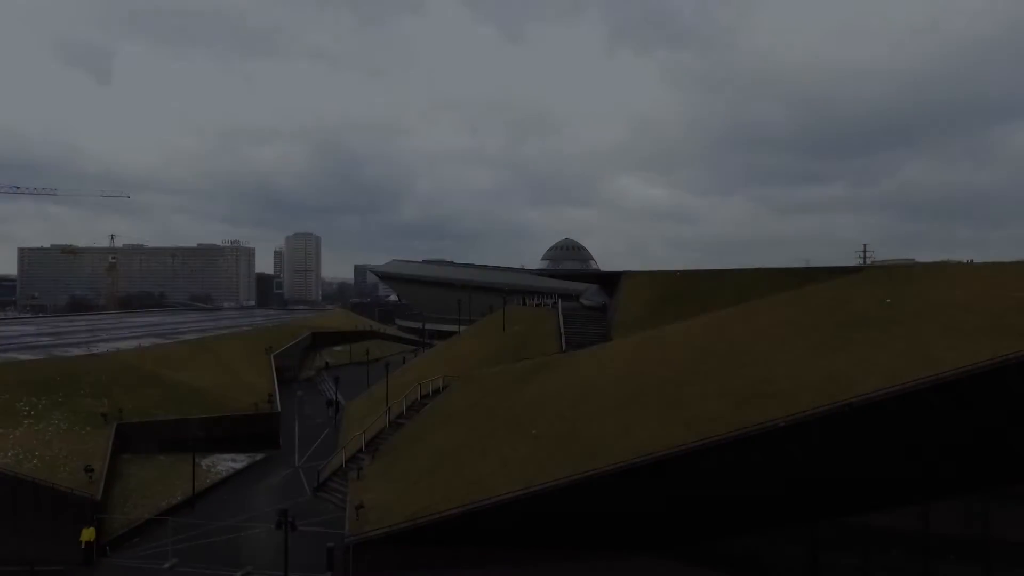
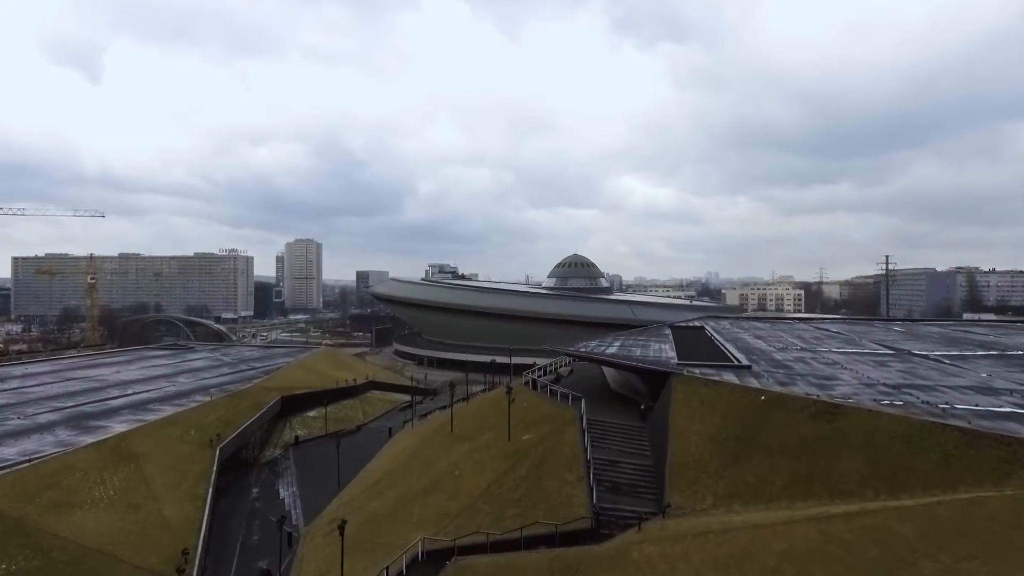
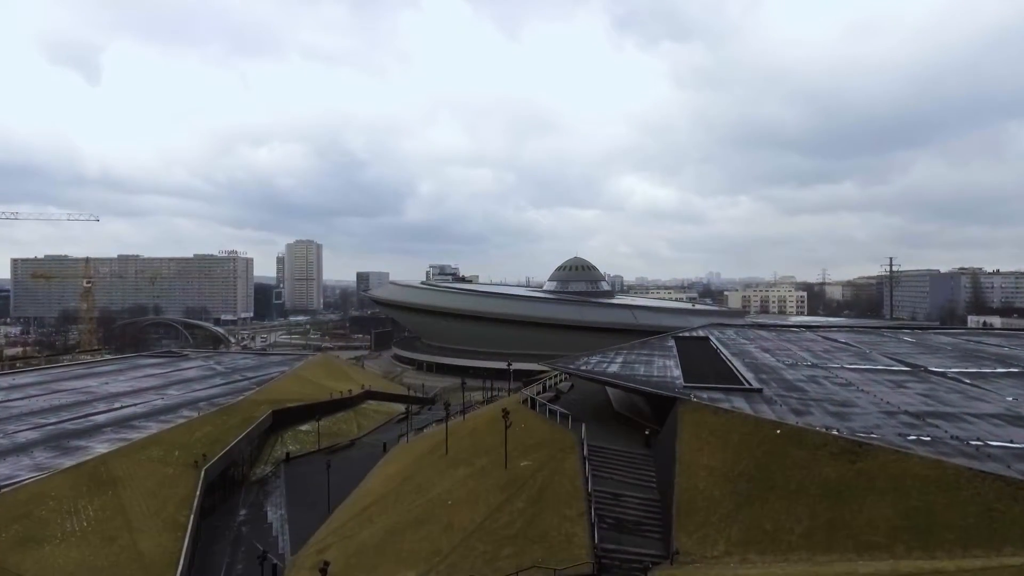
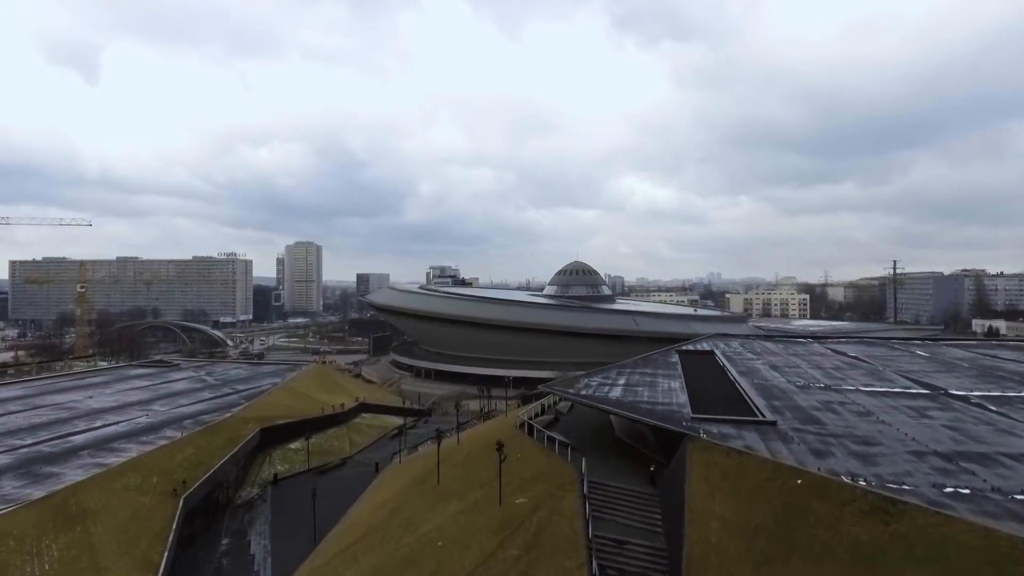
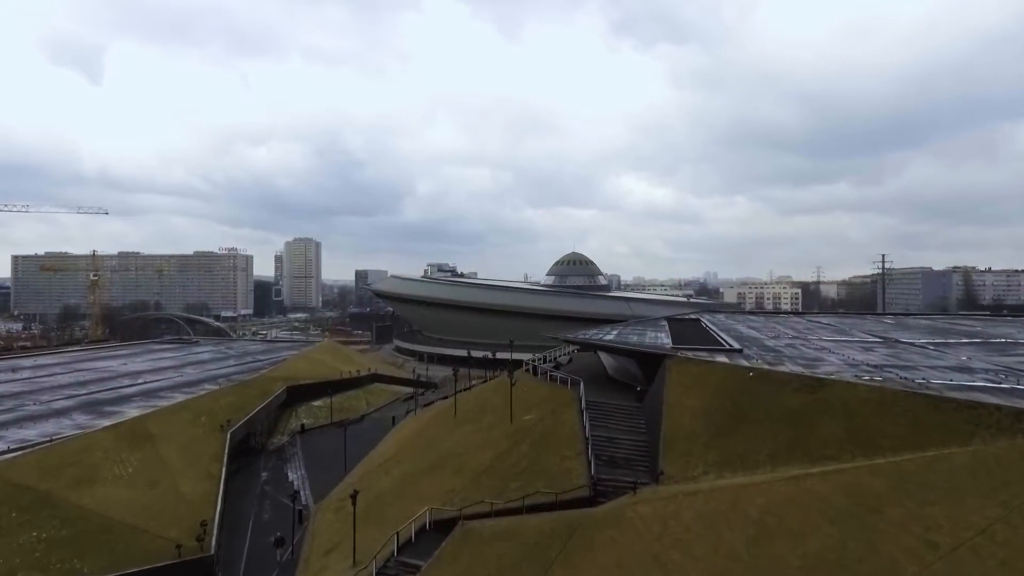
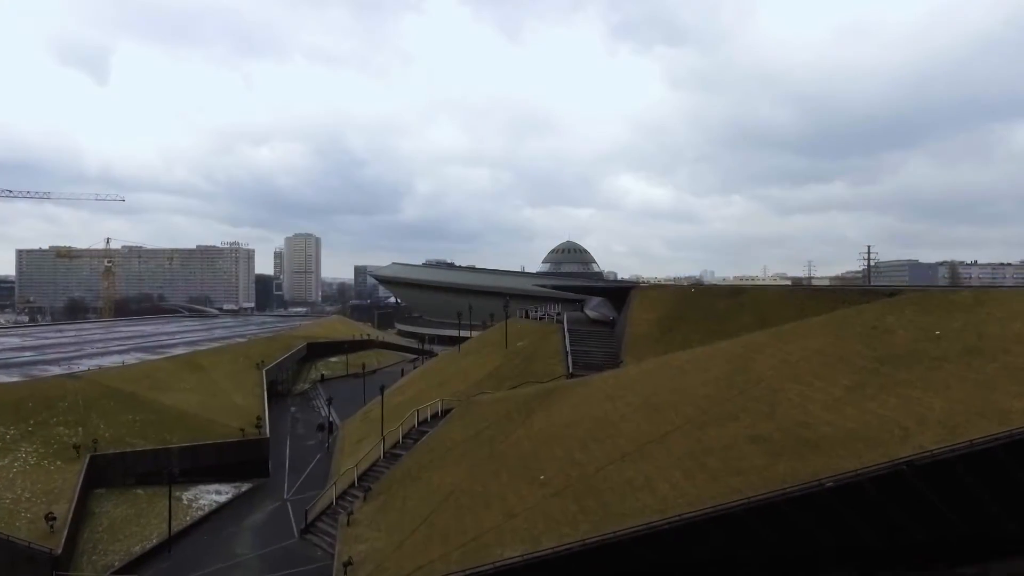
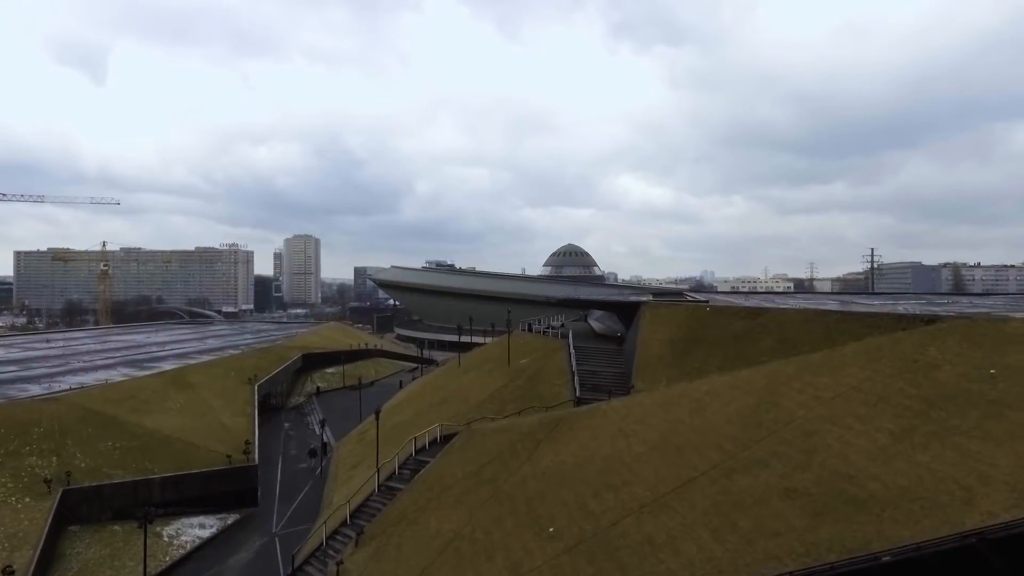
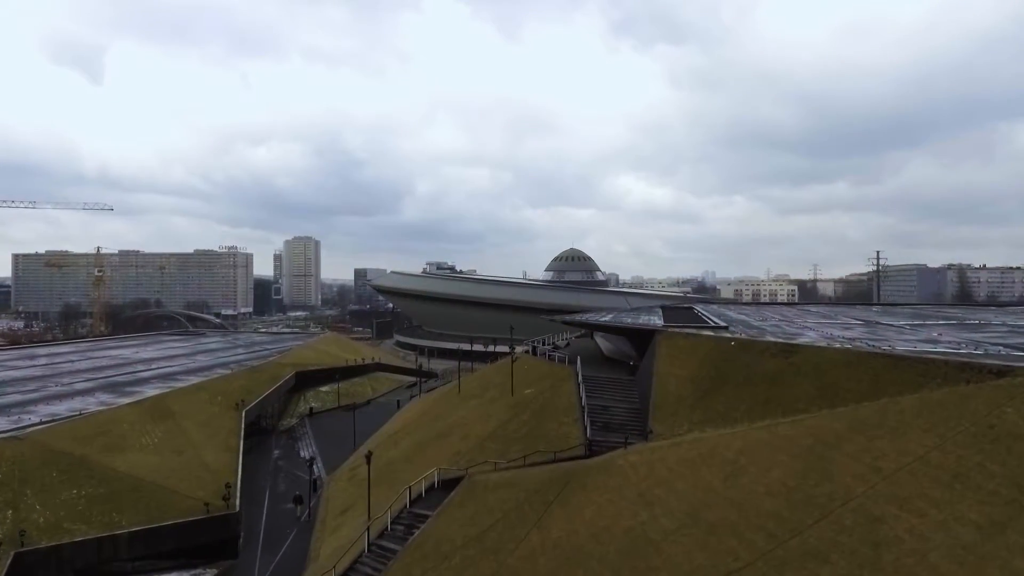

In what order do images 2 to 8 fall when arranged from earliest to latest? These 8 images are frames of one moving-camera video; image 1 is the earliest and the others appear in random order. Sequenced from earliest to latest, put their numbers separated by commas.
6, 7, 8, 5, 2, 3, 4
